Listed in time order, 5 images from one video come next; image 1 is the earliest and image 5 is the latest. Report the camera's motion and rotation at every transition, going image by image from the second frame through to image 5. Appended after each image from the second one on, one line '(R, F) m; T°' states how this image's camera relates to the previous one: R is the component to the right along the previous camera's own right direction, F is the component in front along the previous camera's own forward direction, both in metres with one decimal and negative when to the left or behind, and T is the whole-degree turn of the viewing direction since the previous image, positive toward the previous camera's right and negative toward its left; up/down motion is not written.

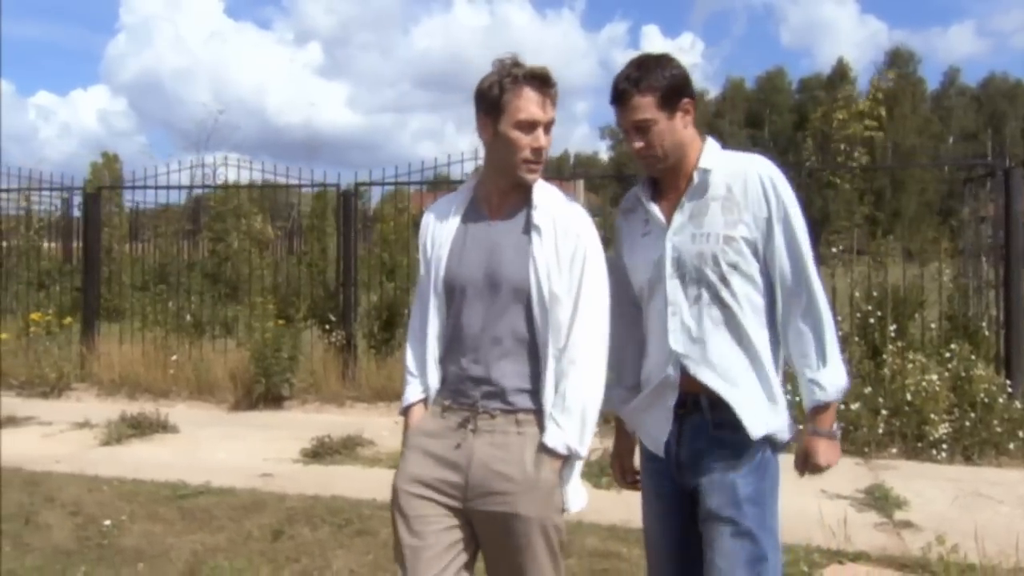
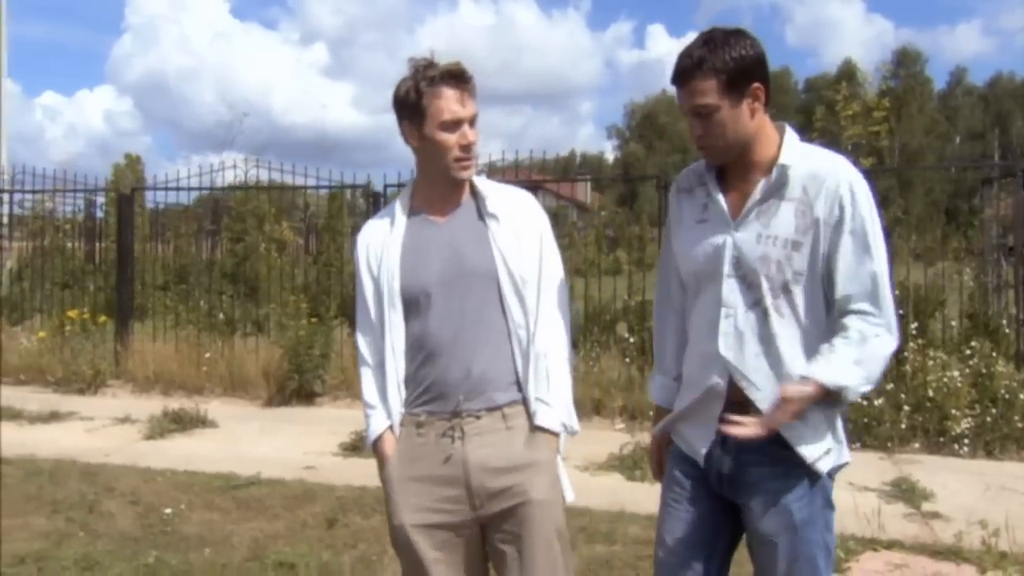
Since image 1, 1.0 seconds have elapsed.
(-0.2, -0.2) m; 0°
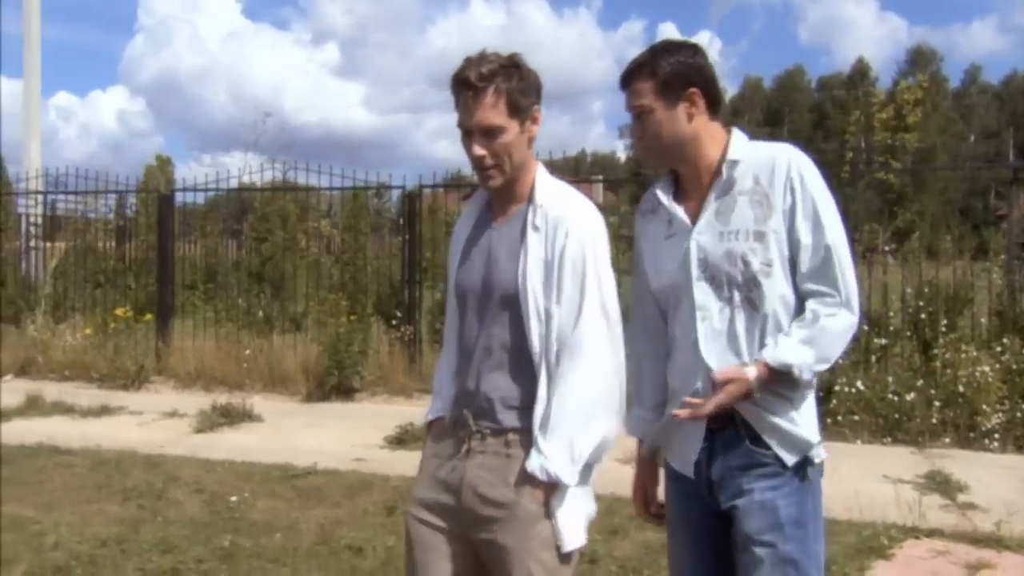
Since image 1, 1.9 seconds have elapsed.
(-0.2, -0.2) m; -1°
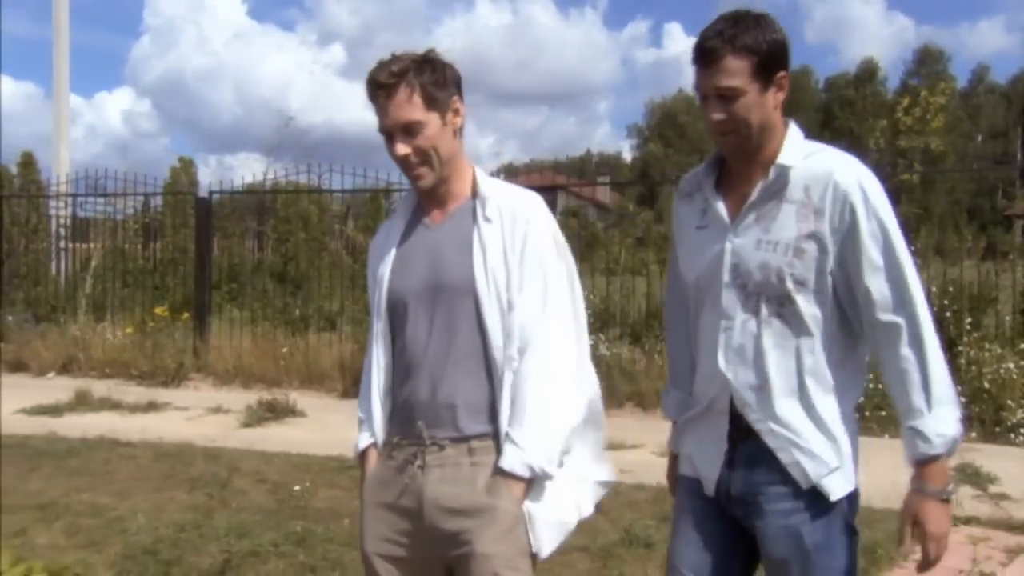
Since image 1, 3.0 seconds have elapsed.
(-0.2, -0.2) m; 0°
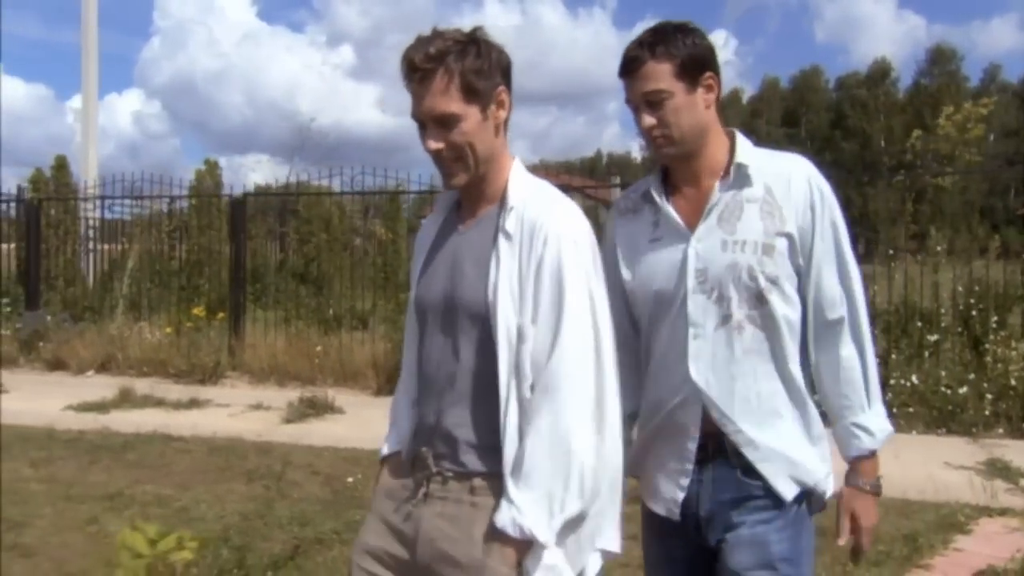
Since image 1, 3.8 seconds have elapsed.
(-0.2, -0.2) m; -1°
